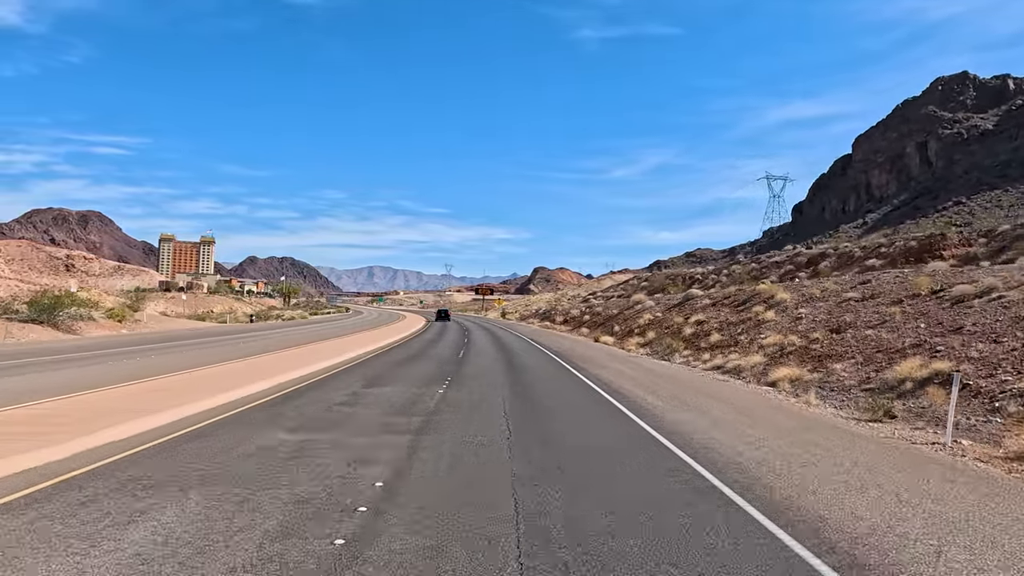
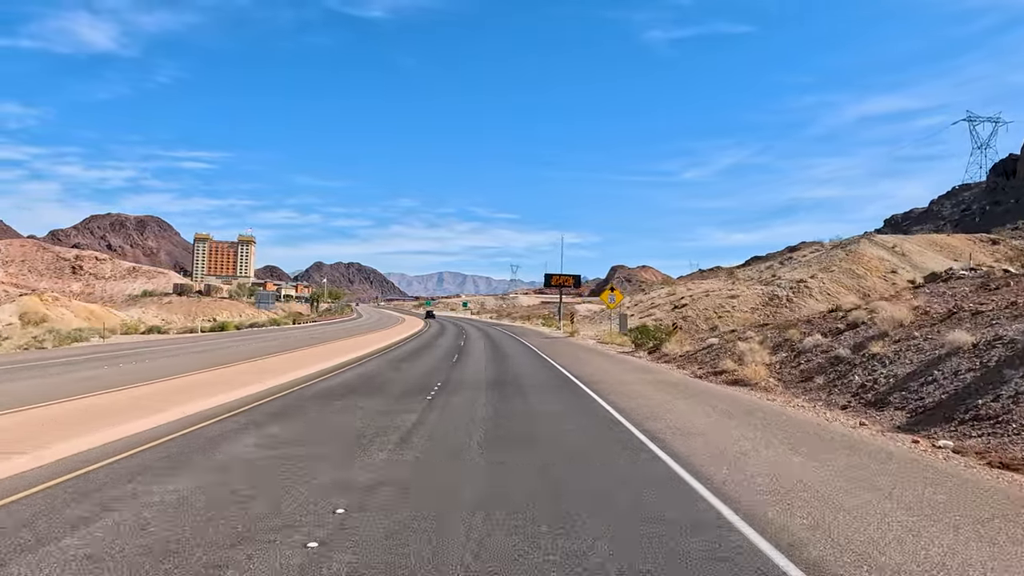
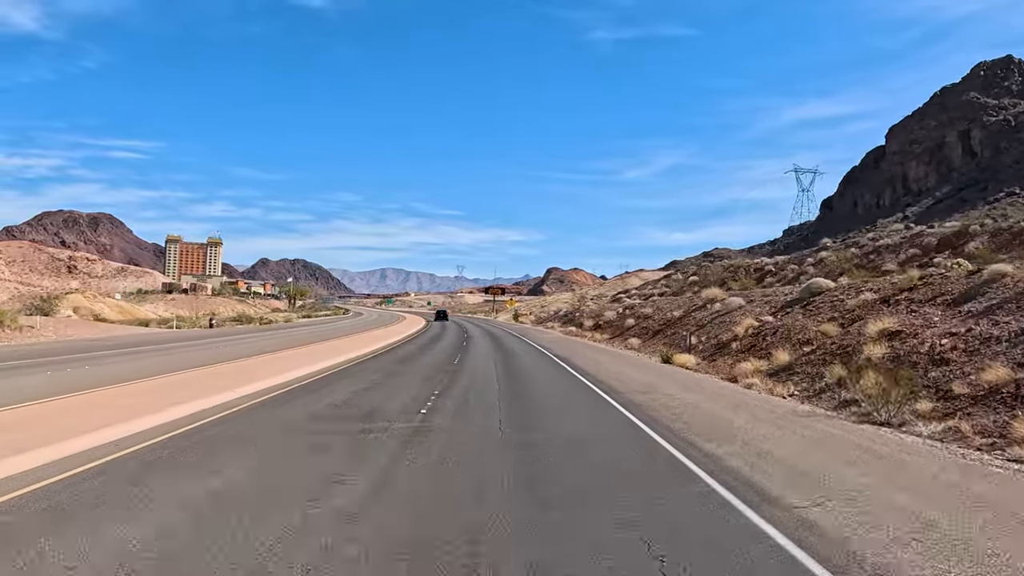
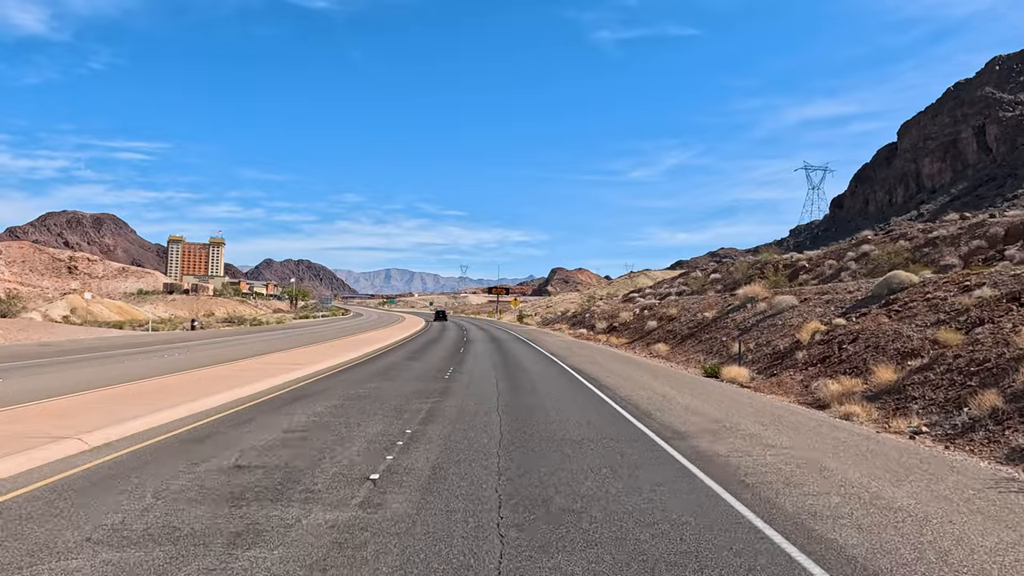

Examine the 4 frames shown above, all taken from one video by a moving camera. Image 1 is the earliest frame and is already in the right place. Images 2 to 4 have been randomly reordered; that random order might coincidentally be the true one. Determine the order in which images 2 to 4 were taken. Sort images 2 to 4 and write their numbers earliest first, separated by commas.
3, 4, 2
